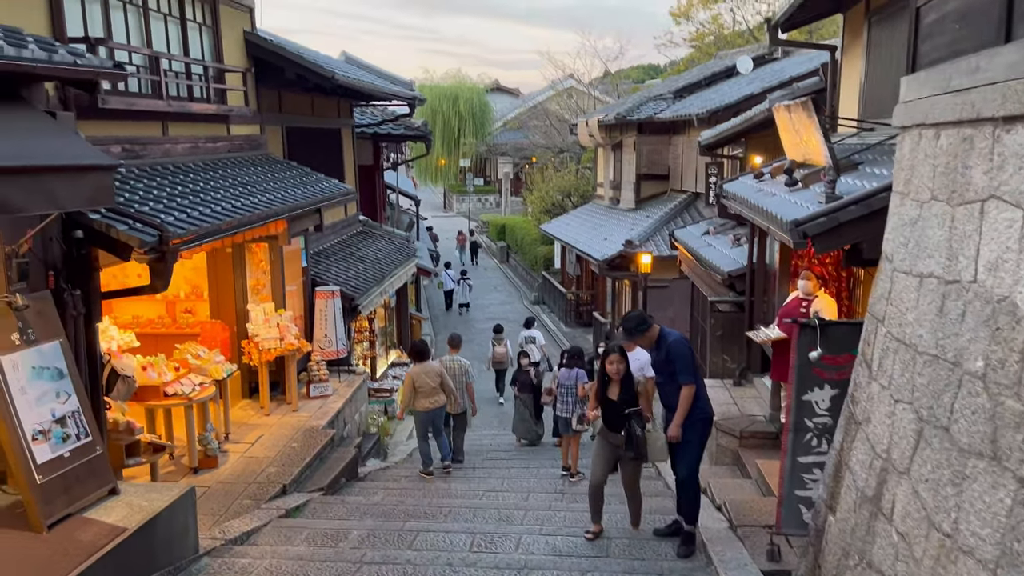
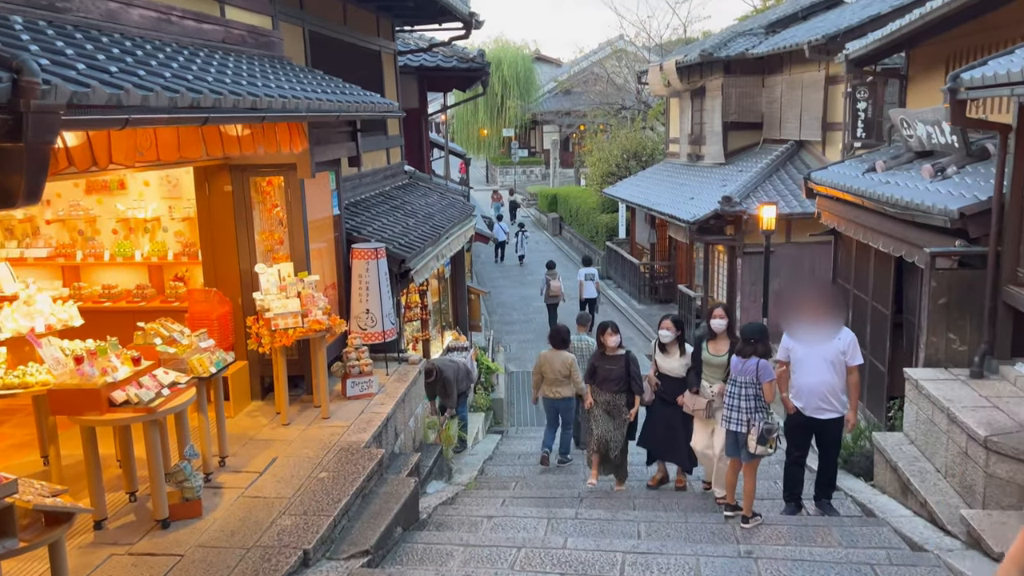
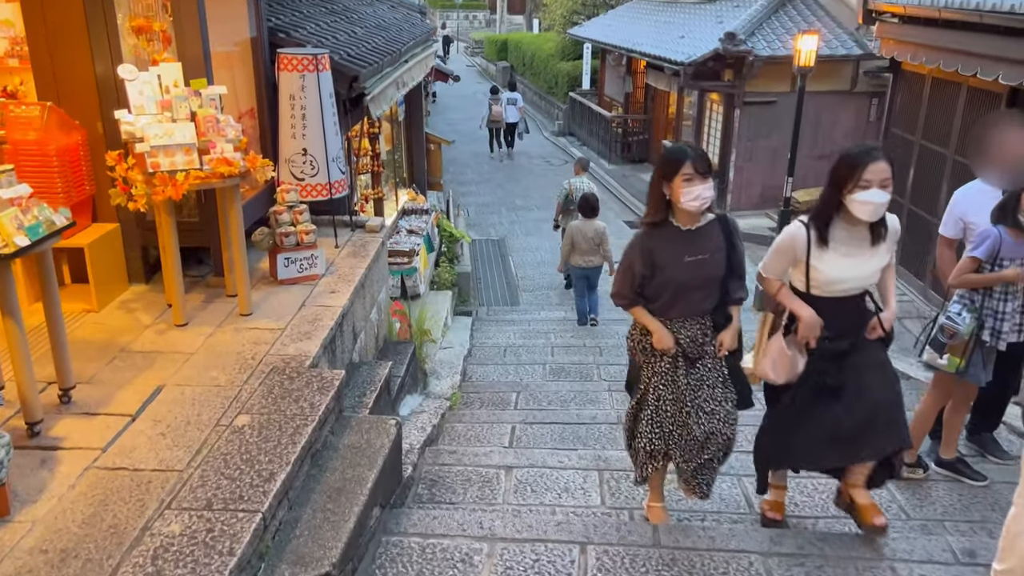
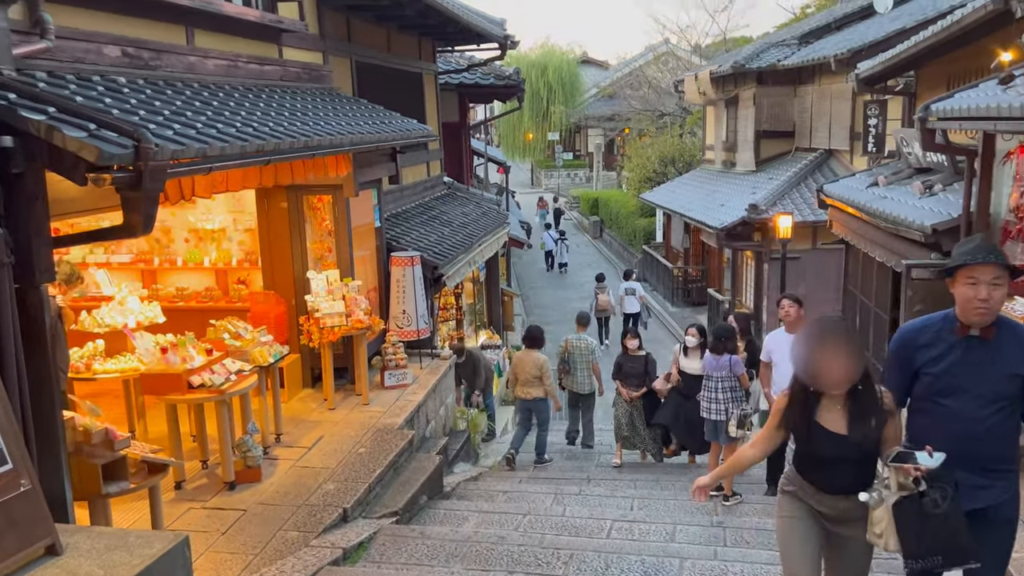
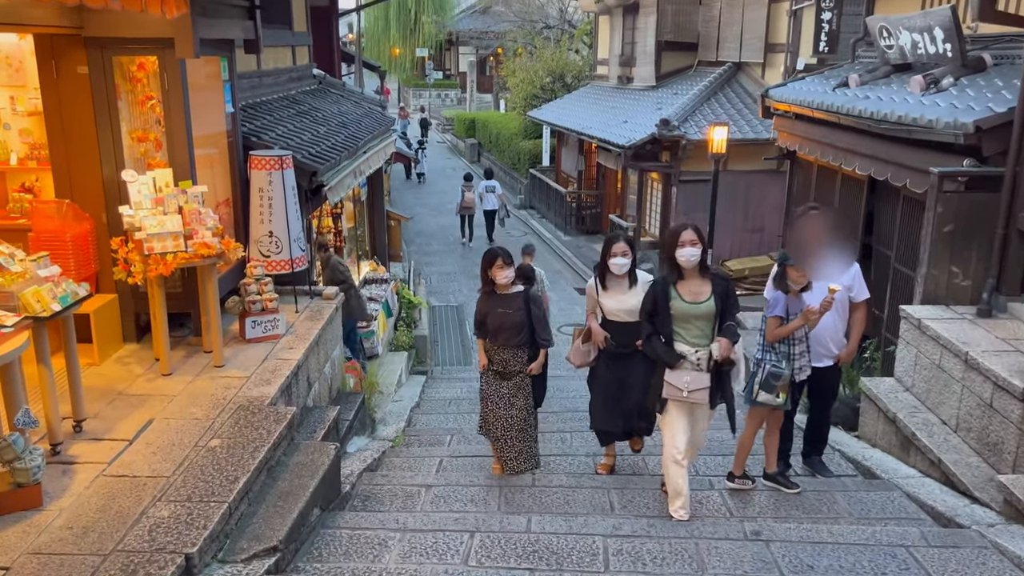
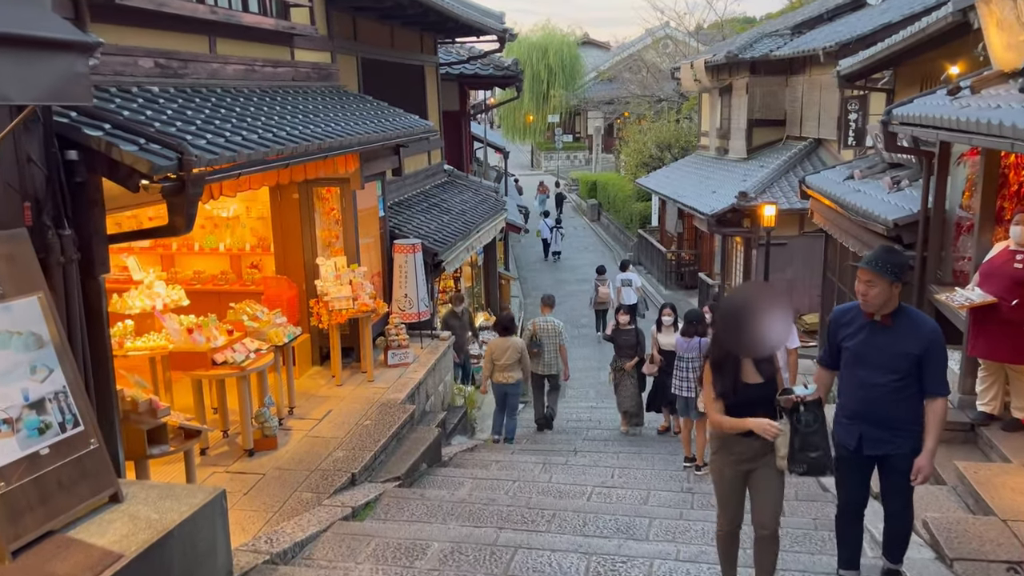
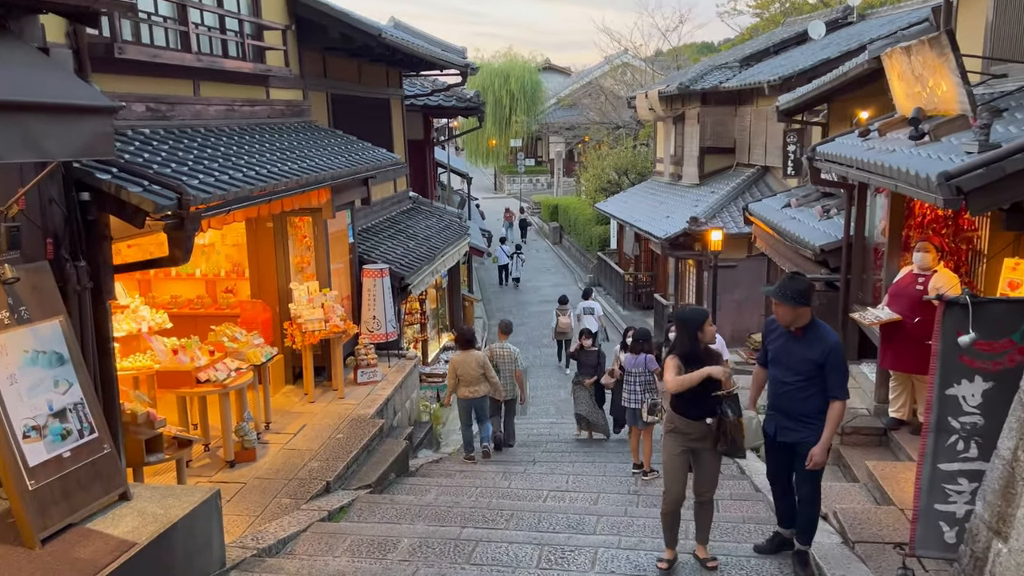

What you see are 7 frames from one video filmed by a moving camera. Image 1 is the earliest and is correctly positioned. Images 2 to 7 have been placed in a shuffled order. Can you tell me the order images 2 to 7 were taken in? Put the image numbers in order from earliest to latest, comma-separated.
7, 6, 4, 2, 5, 3
